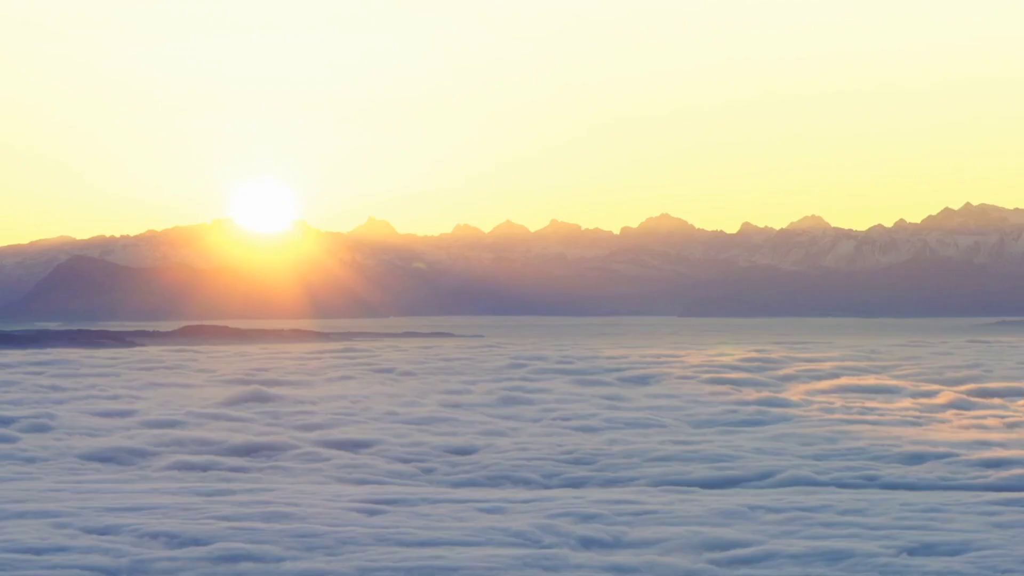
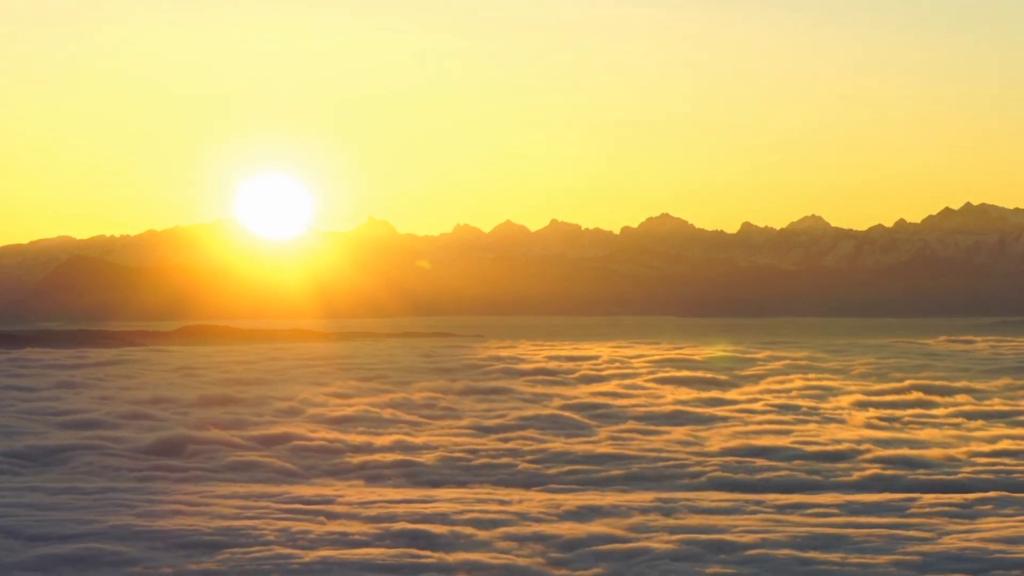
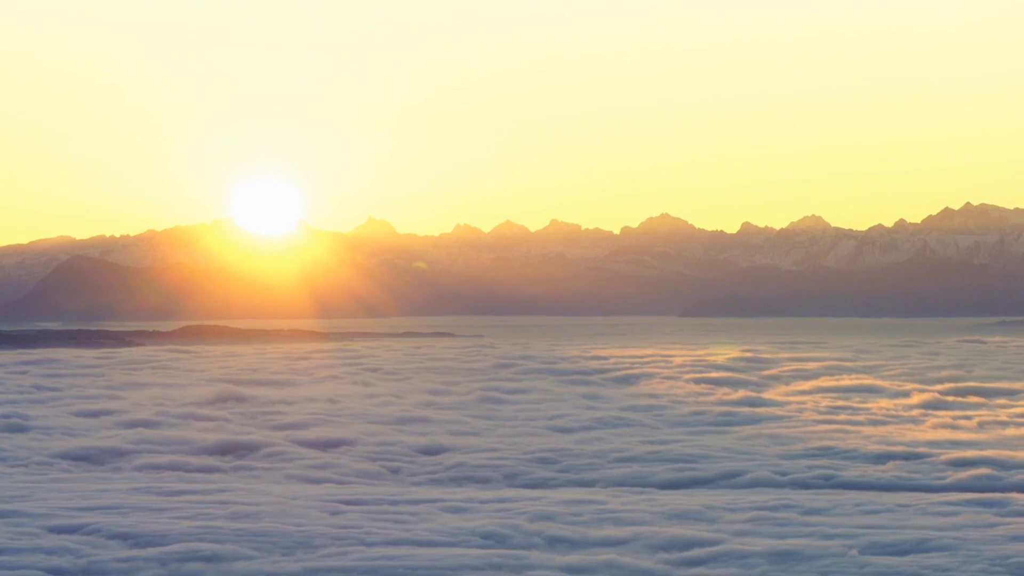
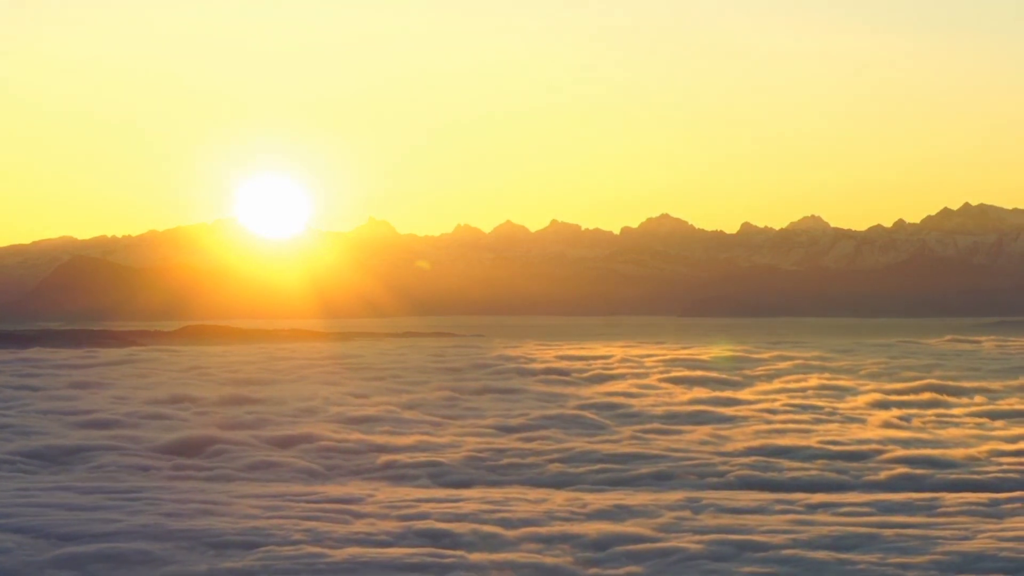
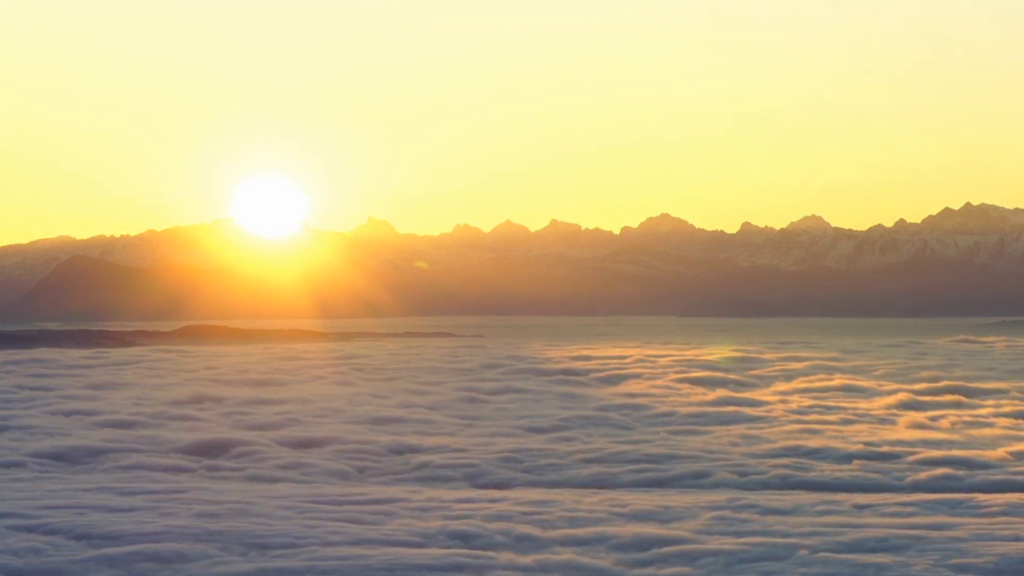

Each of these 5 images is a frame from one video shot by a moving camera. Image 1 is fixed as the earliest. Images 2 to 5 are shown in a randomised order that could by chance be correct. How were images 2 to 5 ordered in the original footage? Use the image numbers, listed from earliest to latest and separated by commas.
3, 5, 4, 2
